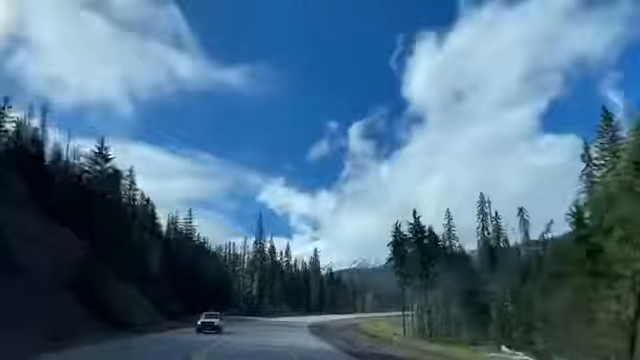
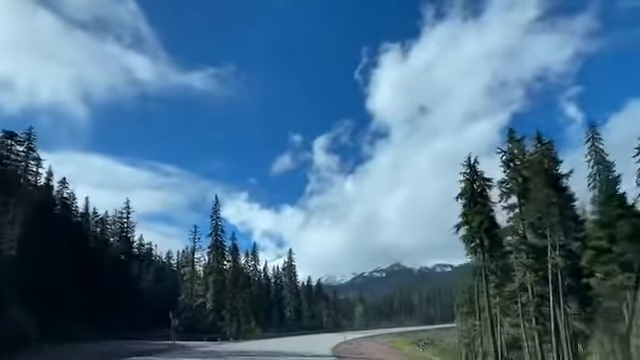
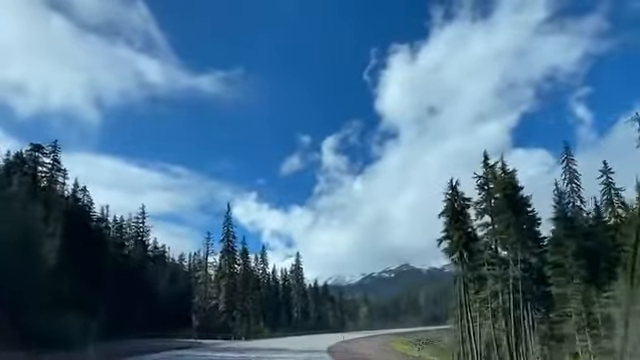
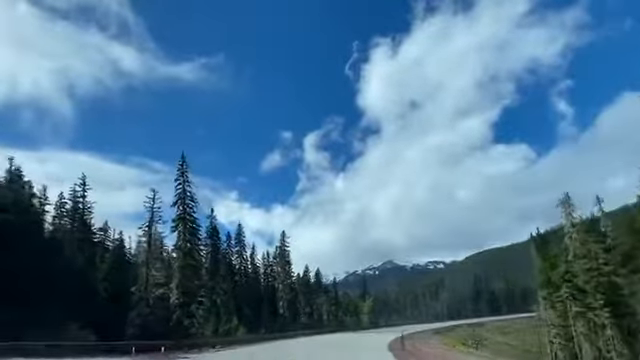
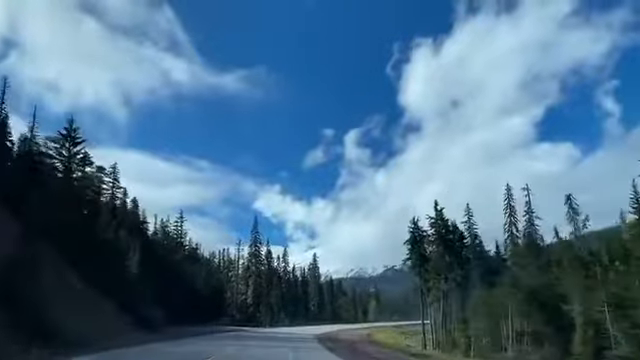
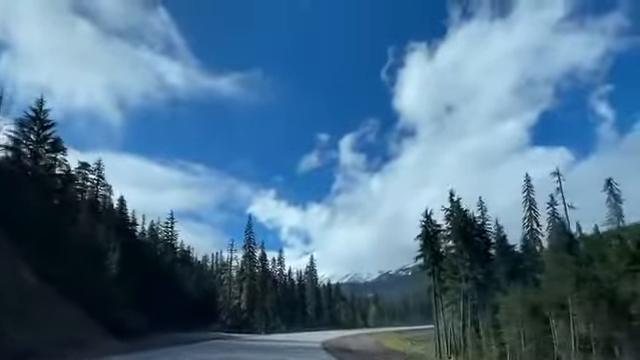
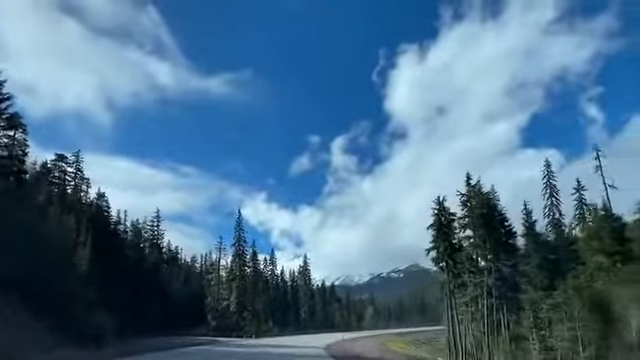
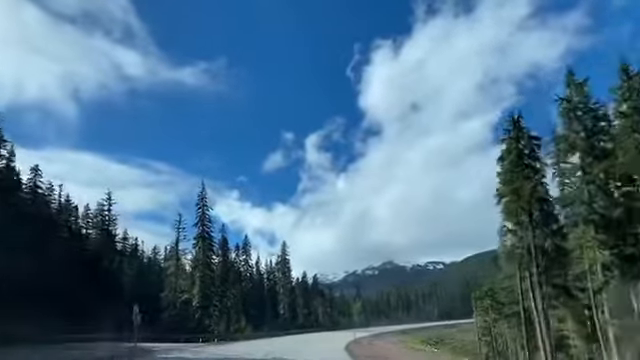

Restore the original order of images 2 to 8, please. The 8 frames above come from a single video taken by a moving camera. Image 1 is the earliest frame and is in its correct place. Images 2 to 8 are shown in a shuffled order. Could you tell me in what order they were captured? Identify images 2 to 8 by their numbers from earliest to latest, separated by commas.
5, 6, 7, 3, 2, 8, 4
